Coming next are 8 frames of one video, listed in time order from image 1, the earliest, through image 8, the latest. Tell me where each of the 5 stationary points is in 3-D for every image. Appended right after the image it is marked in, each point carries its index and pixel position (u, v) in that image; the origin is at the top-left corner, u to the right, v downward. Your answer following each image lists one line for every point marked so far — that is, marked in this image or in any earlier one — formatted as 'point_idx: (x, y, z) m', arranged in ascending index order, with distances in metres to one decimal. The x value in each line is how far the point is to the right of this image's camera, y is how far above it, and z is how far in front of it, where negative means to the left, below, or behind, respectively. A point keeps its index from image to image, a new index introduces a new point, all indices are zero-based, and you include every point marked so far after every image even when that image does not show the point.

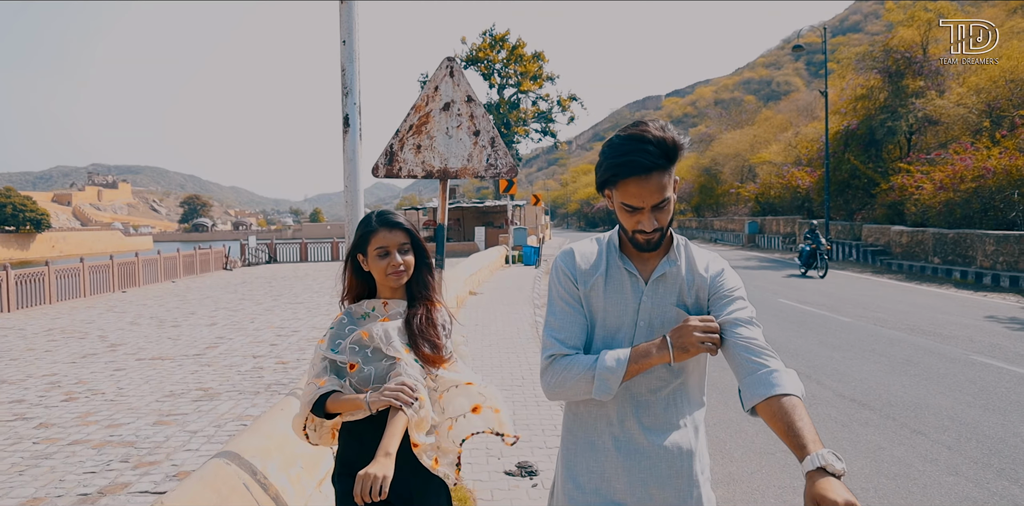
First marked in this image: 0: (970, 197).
0: (+12.8, +1.6, +17.9) m
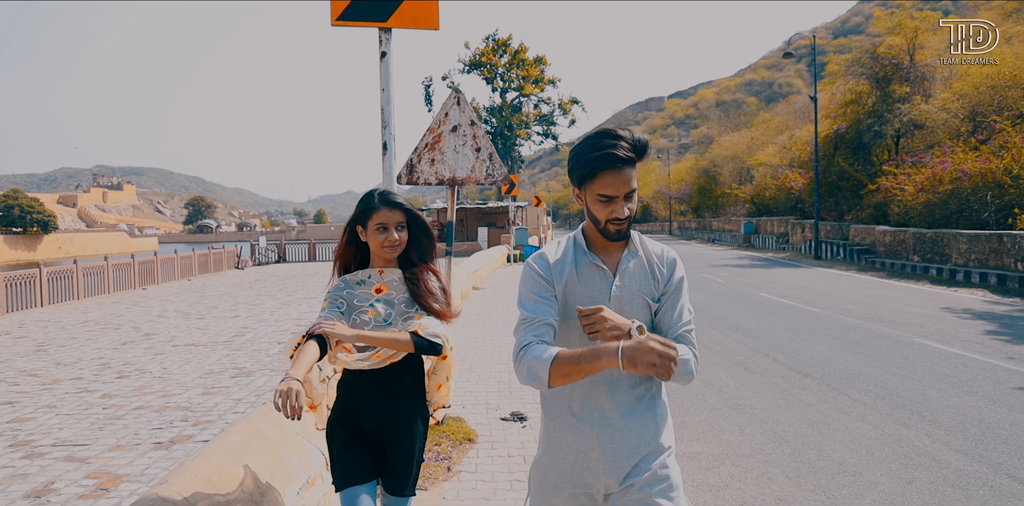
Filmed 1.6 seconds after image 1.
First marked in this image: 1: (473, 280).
0: (+12.9, +1.6, +18.9) m
1: (-0.9, -0.7, +15.7) m
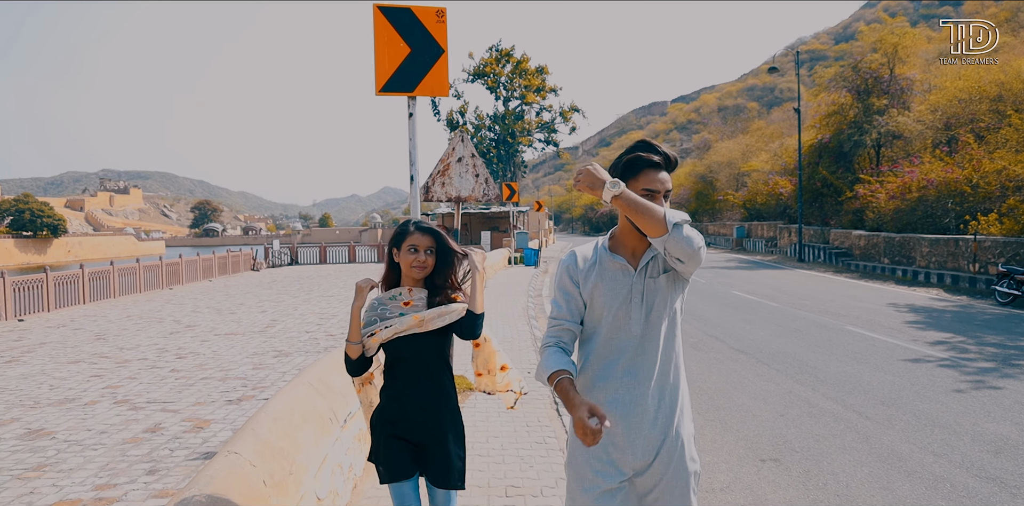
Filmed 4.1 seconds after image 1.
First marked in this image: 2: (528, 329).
0: (+12.9, +1.5, +20.4) m
1: (-1.0, -0.7, +17.3) m
2: (+0.2, -1.3, +10.5) m
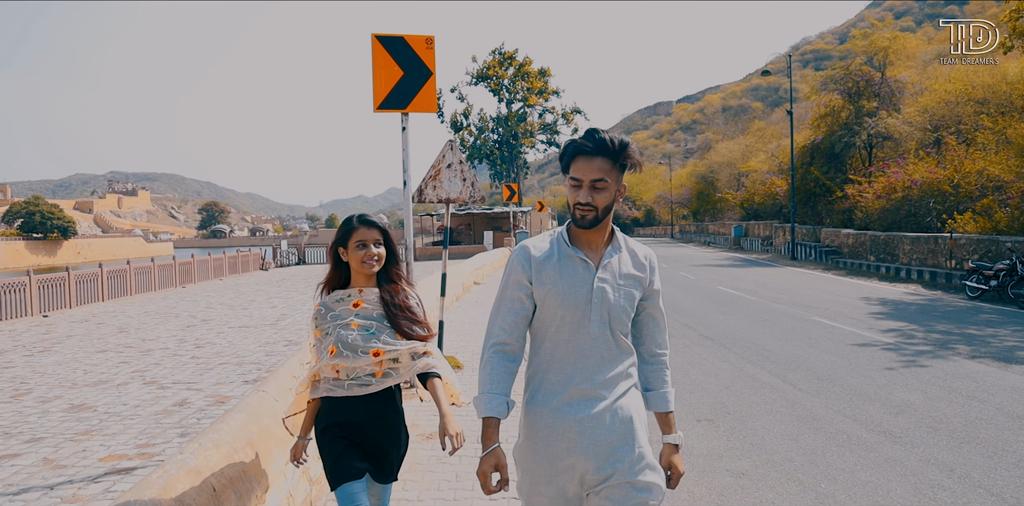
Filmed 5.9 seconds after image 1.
0: (+12.8, +1.6, +21.1) m
1: (-1.0, -0.7, +18.1) m
2: (+0.1, -1.2, +11.3) m
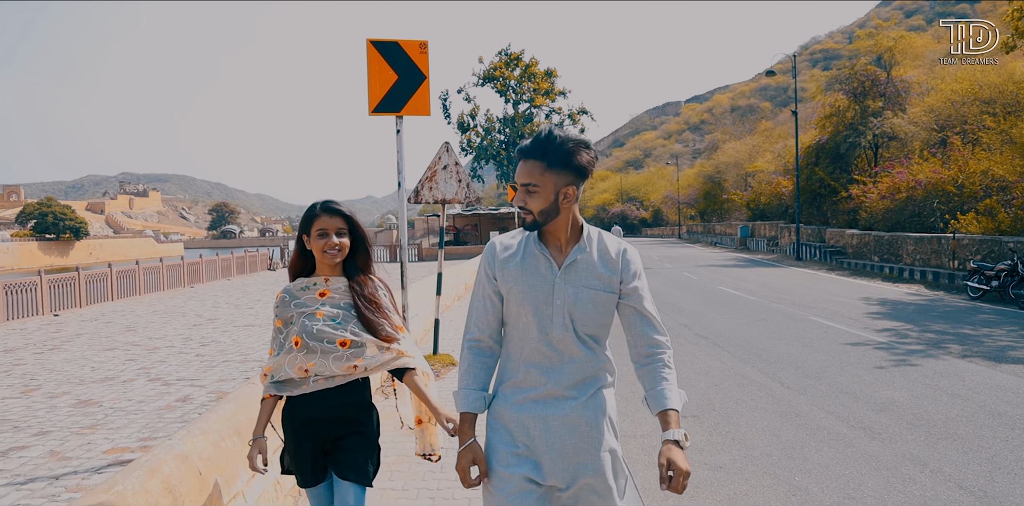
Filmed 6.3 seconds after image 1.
0: (+12.9, +1.6, +21.0) m
1: (-1.0, -0.7, +18.3) m
2: (+0.1, -1.2, +11.5) m
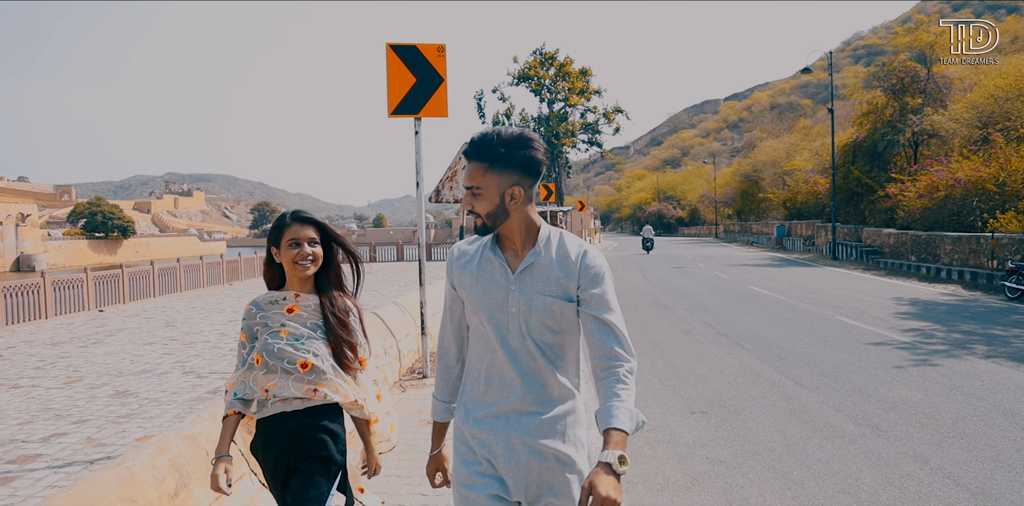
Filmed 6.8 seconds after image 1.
0: (+13.8, +1.6, +20.5) m
1: (-0.2, -0.6, +18.5) m
2: (+0.5, -1.2, +11.6) m
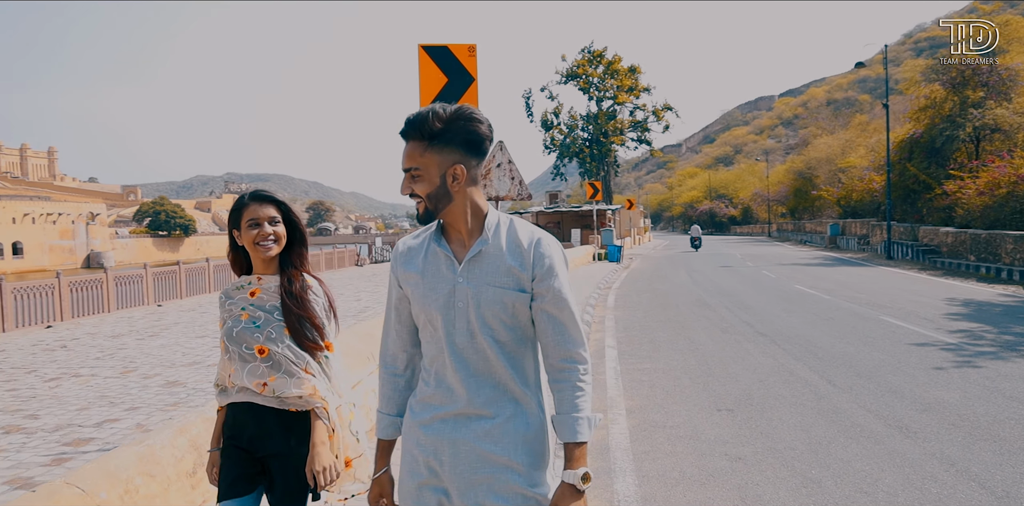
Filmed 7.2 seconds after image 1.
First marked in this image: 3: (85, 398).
0: (+15.1, +1.6, +19.5) m
1: (+1.0, -0.6, +18.5) m
2: (+1.2, -1.2, +11.7) m
3: (-4.9, -1.7, +7.3) m
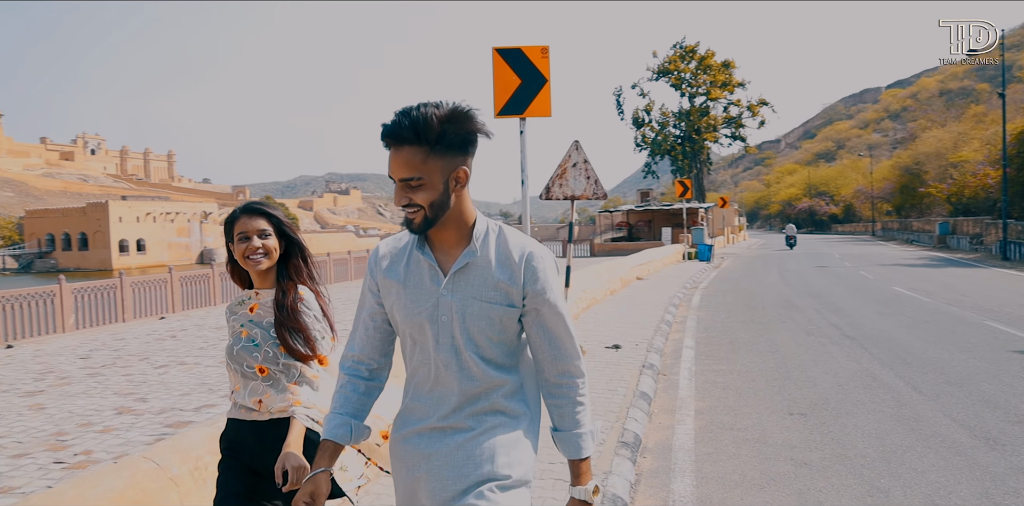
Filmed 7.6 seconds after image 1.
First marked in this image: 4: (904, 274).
0: (+17.5, +1.6, +17.5) m
1: (+3.3, -0.5, +18.4) m
2: (+2.6, -1.1, +11.6) m
3: (-4.0, -1.6, +8.1) m
4: (+11.5, -0.6, +18.7) m
